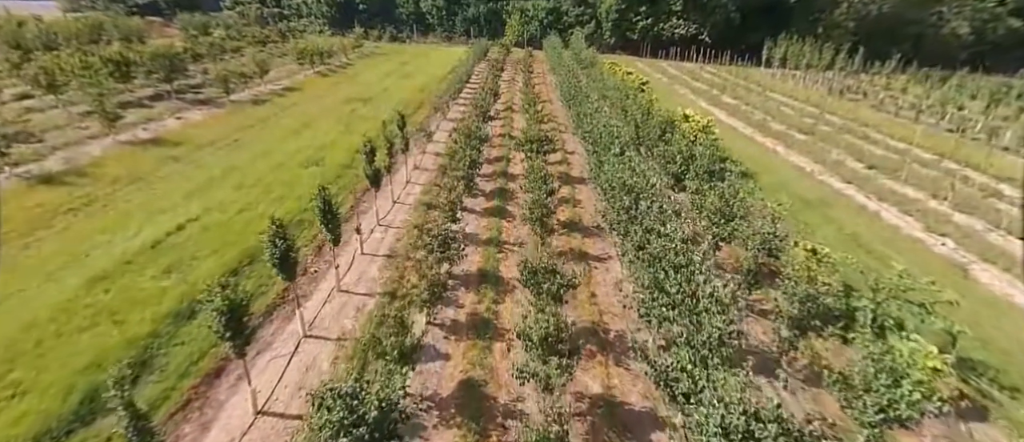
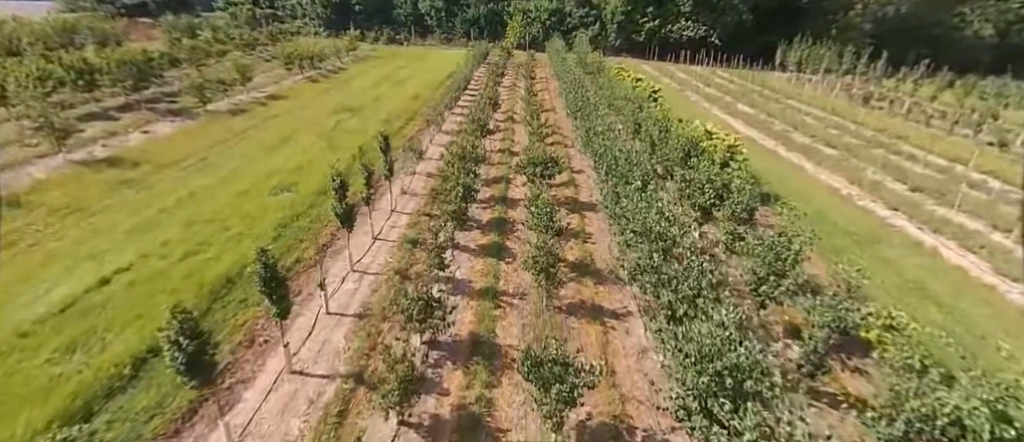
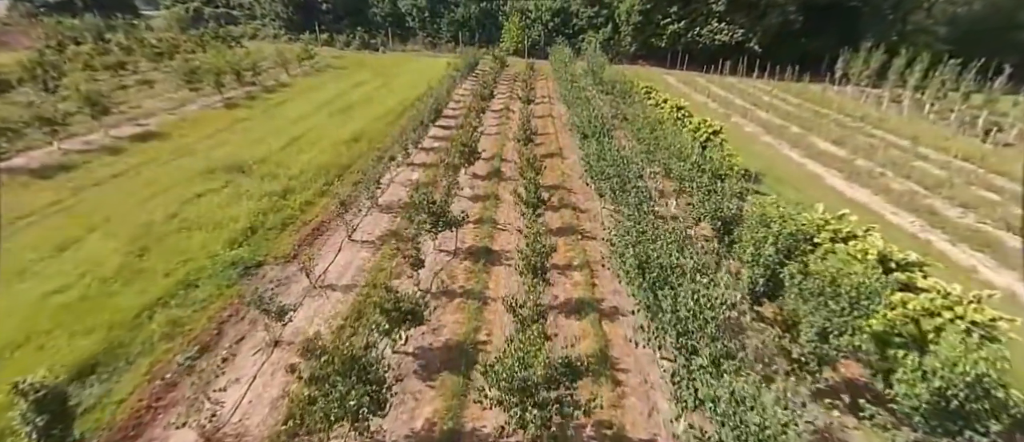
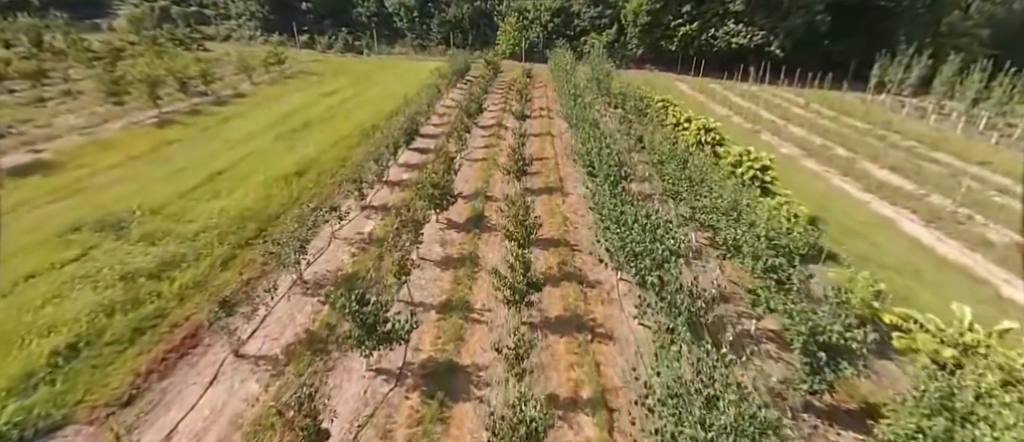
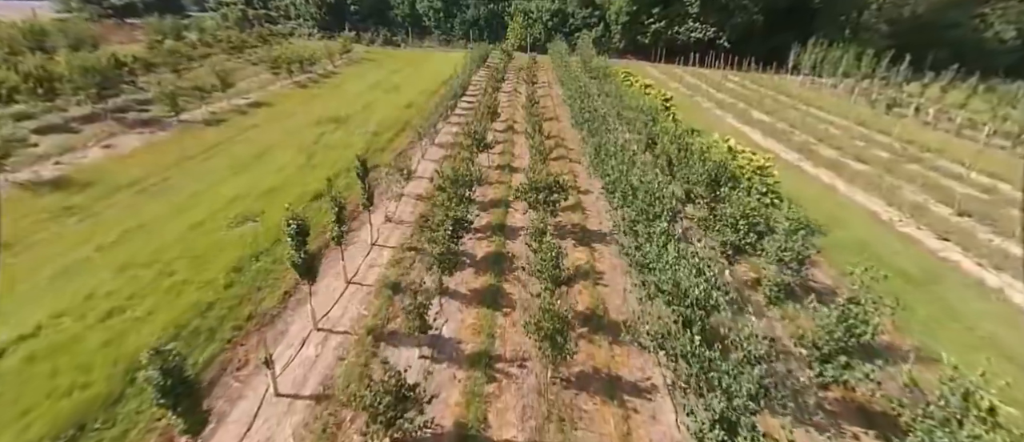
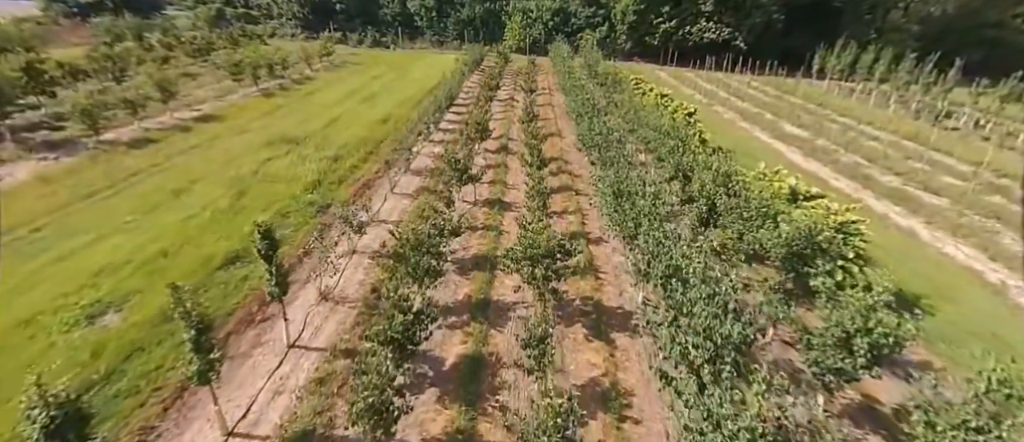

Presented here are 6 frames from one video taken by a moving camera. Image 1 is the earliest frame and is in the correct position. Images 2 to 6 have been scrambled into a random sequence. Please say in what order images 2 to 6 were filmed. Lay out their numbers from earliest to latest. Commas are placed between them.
2, 5, 6, 3, 4
